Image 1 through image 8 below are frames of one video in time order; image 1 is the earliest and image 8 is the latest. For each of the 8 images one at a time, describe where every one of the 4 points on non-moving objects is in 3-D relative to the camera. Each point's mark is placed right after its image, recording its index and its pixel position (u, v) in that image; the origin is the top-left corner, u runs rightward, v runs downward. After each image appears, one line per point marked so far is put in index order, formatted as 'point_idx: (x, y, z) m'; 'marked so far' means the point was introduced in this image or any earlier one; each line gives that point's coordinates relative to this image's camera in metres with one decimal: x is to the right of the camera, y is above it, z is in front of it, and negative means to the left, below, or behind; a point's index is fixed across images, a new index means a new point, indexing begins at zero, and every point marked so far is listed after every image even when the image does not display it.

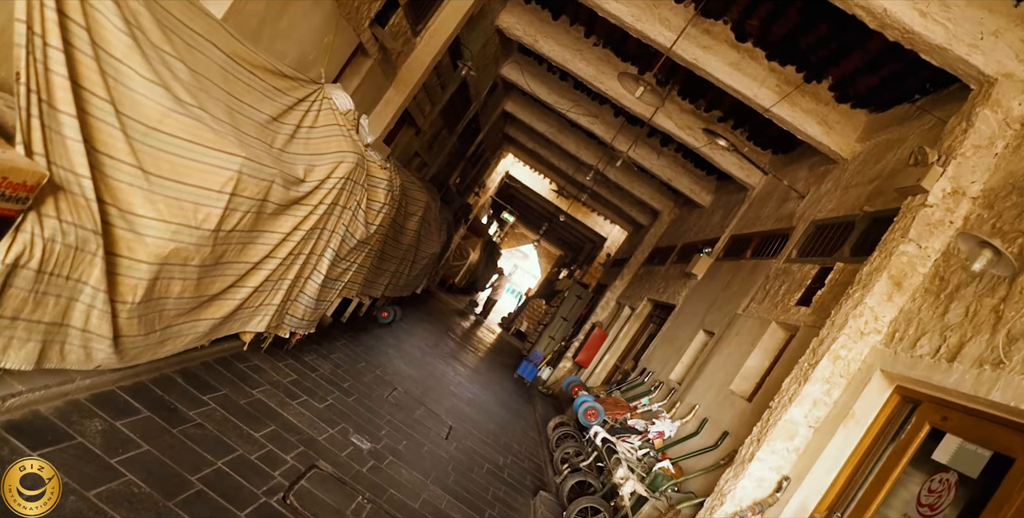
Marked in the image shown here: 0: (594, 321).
0: (+1.1, -0.8, +10.9) m
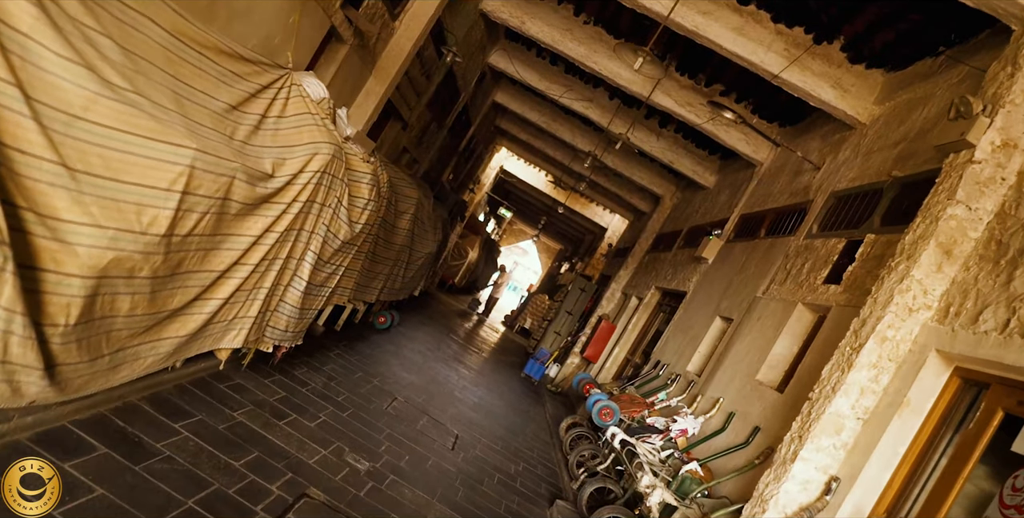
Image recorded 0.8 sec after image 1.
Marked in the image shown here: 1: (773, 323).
0: (+1.1, -0.7, +10.5) m
1: (+1.4, -0.3, +4.4) m
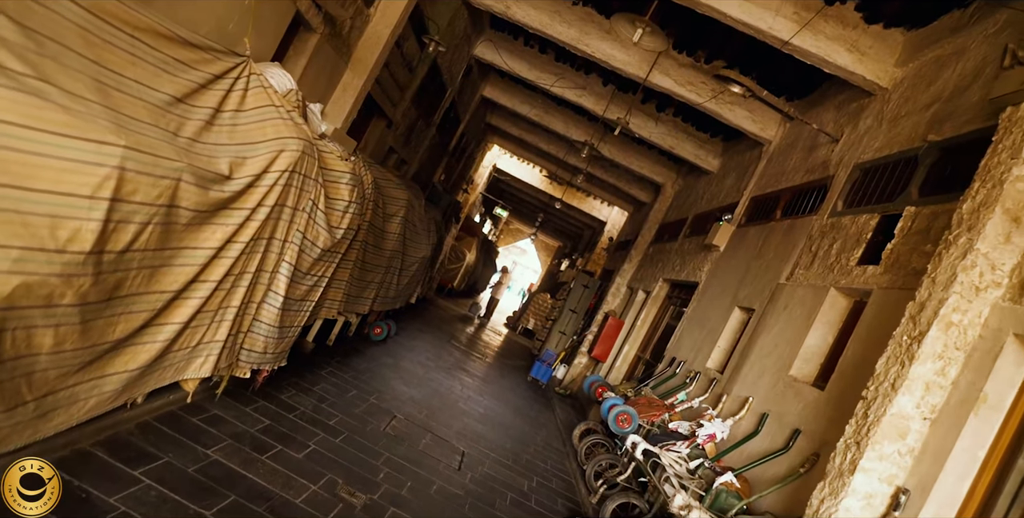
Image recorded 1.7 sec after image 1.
0: (+1.2, -0.6, +10.1) m
1: (+1.4, -0.3, +4.0) m
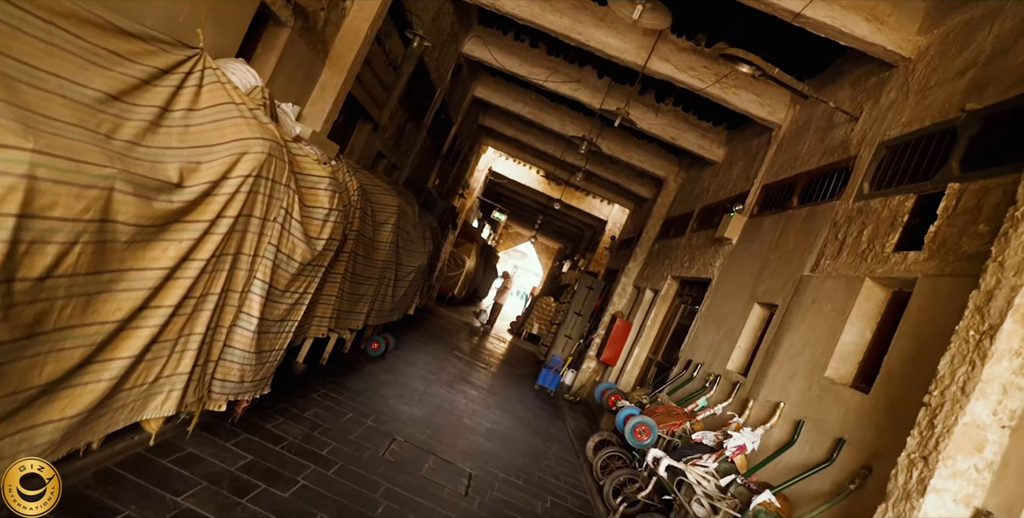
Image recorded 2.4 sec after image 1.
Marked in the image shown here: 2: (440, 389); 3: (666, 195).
0: (+1.2, -0.6, +9.8) m
1: (+1.4, -0.2, +3.6) m
2: (-0.6, -1.1, +6.7) m
3: (+1.8, +0.7, +9.5) m
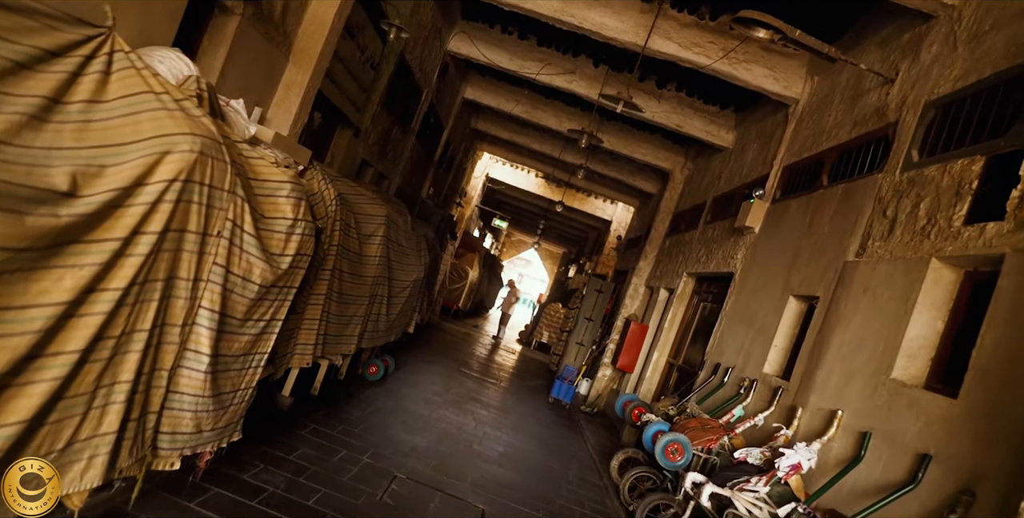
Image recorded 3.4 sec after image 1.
0: (+1.3, -0.6, +9.2) m
1: (+1.4, -0.1, +3.1) m
2: (-0.5, -1.1, +6.1) m
3: (+1.8, +0.8, +9.0) m
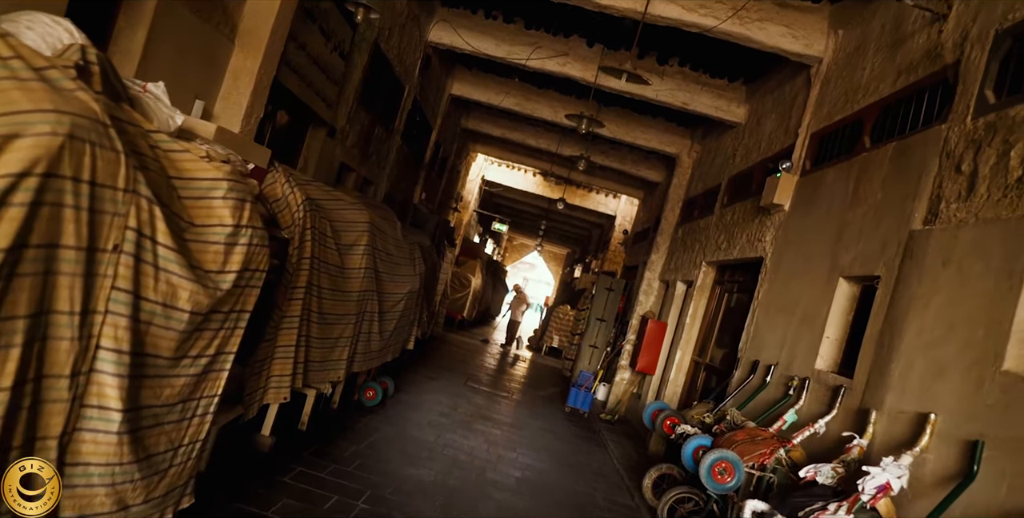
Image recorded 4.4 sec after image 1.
0: (+1.4, -0.6, +8.6) m
1: (+1.4, 0.0, +2.5) m
2: (-0.4, -1.2, +5.5) m
3: (+1.7, +0.9, +8.4) m
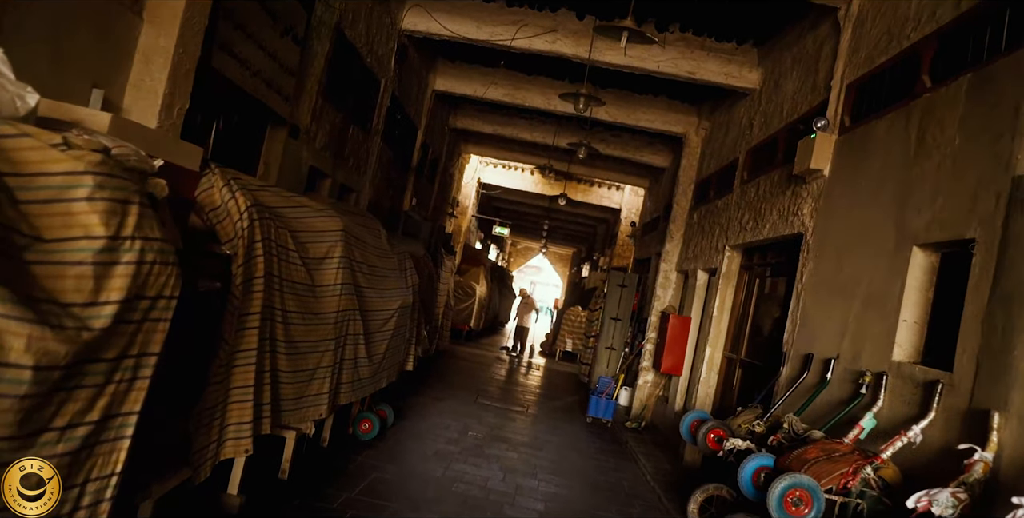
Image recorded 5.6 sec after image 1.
0: (+1.4, -0.5, +8.0) m
1: (+1.4, +0.1, +1.8) m
2: (-0.3, -1.2, +4.9) m
3: (+1.7, +1.0, +7.7) m
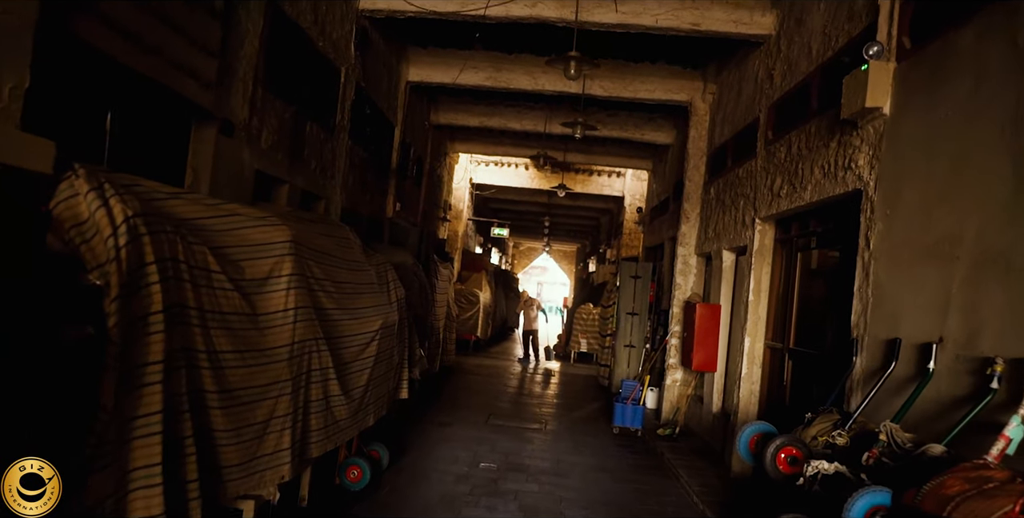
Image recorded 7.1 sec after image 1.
0: (+1.5, -0.3, +7.1) m
1: (+1.4, +0.3, +1.0) m
2: (-0.2, -1.2, +4.1) m
3: (+1.6, +1.2, +6.9) m
